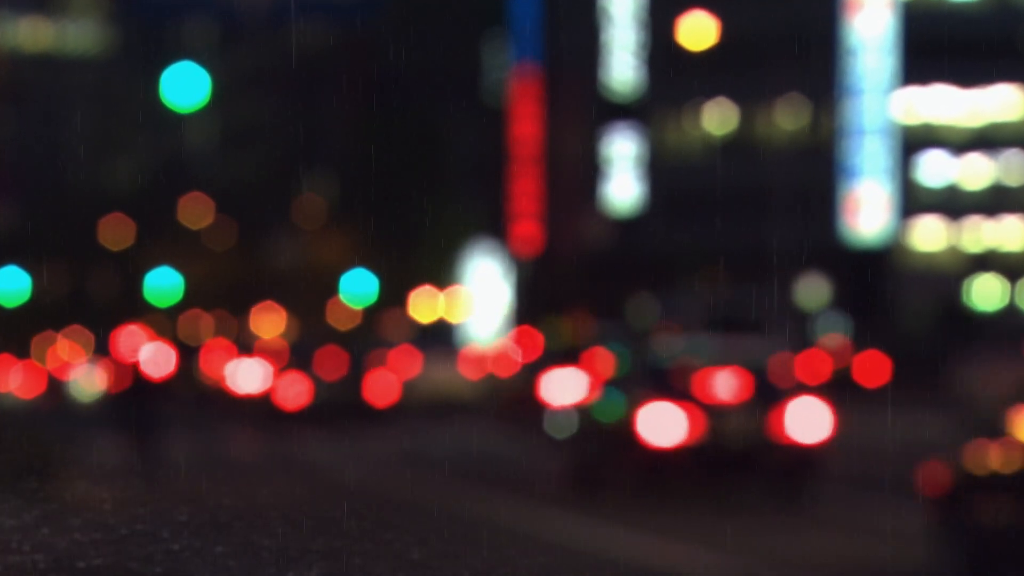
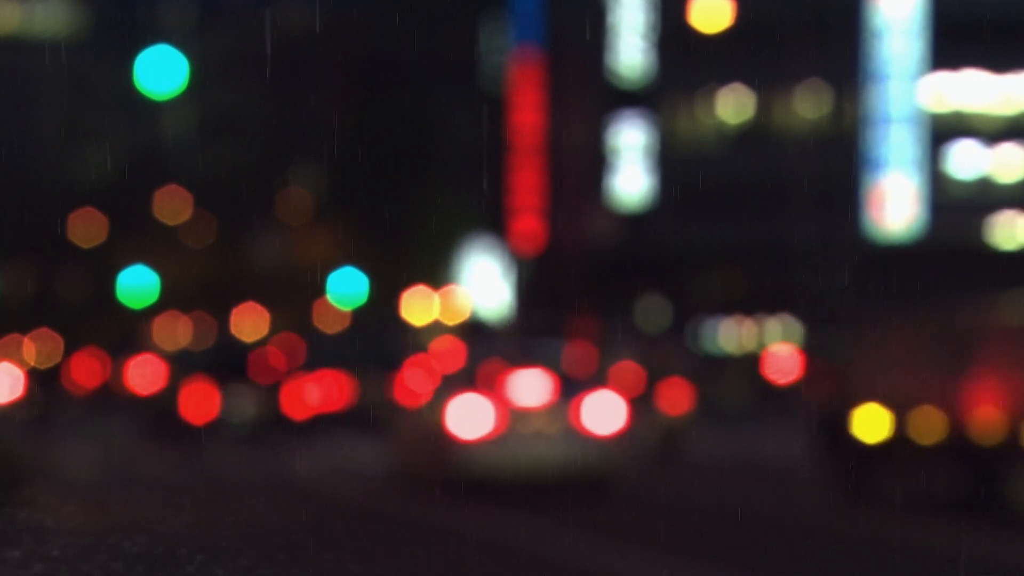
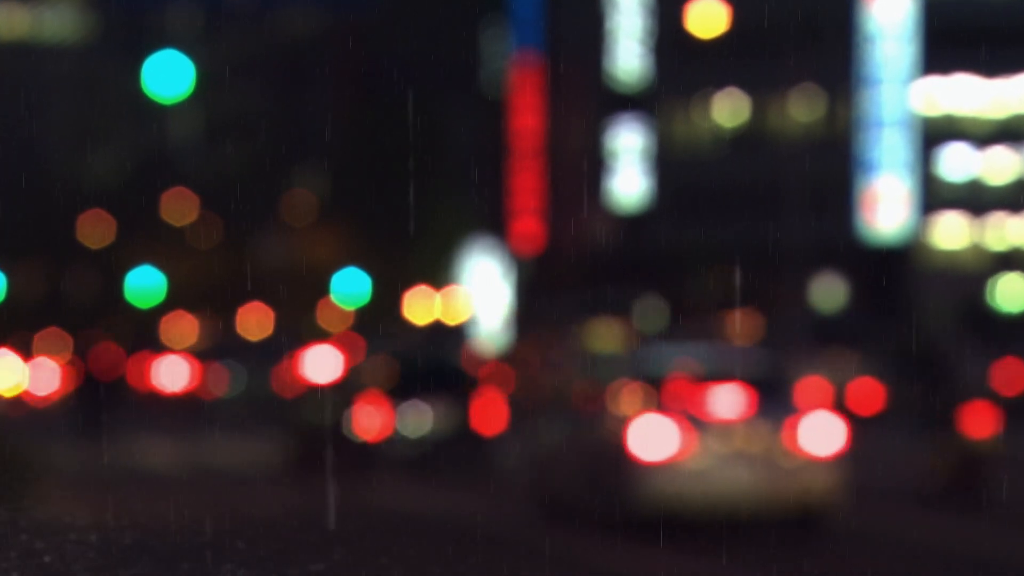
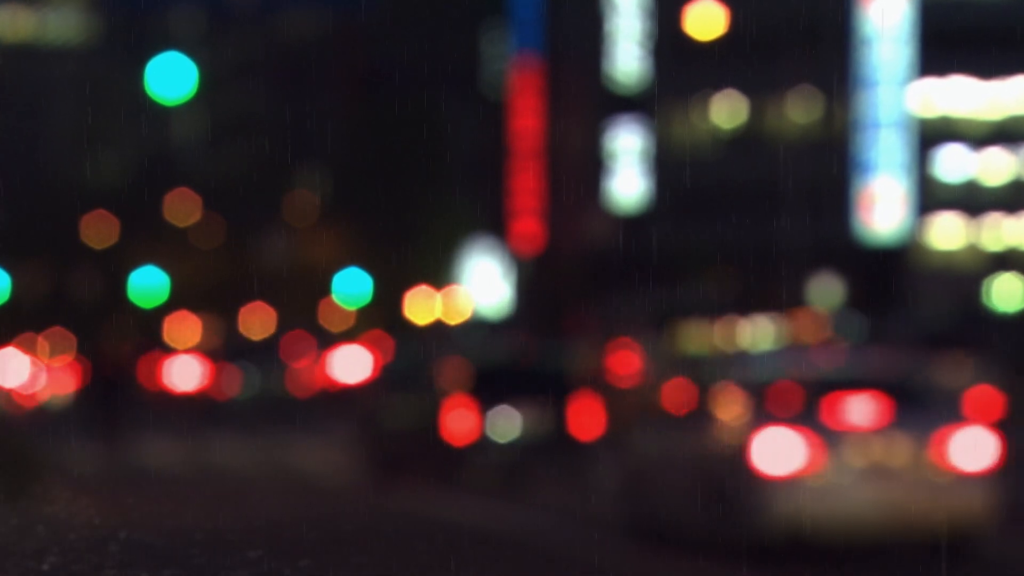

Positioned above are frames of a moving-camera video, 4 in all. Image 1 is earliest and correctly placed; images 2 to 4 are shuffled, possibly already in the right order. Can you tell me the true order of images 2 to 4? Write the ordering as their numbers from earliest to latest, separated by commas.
4, 3, 2
